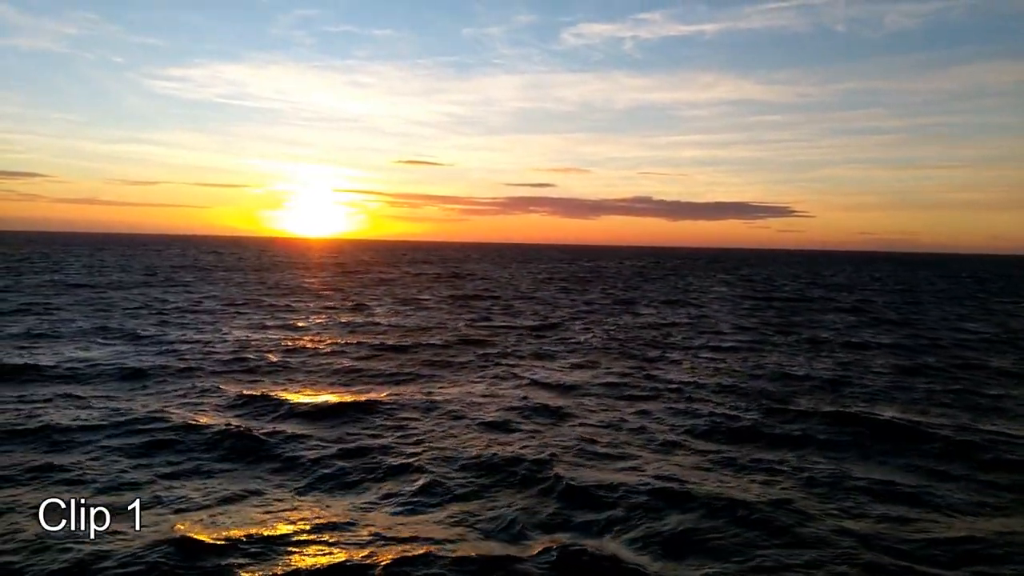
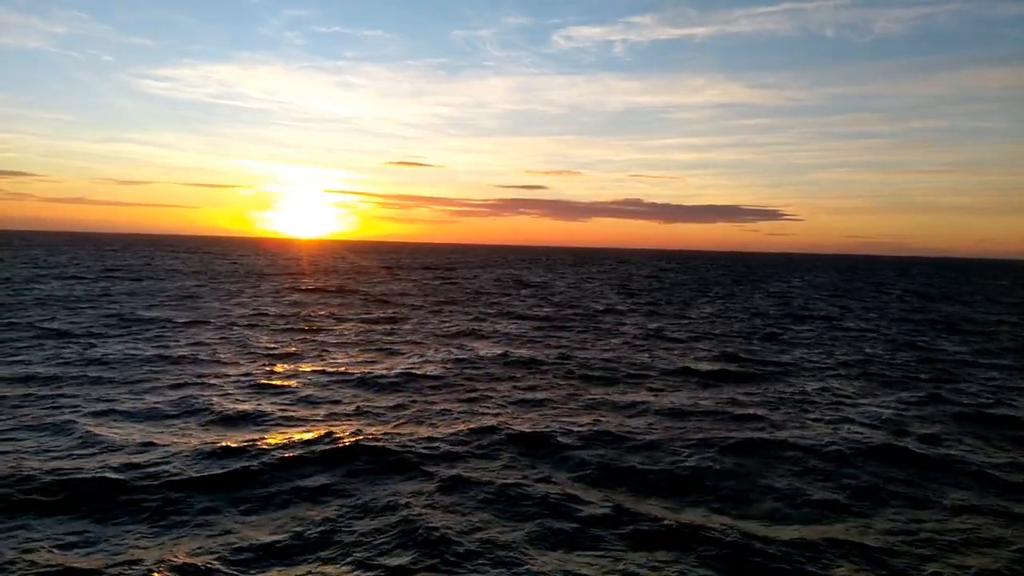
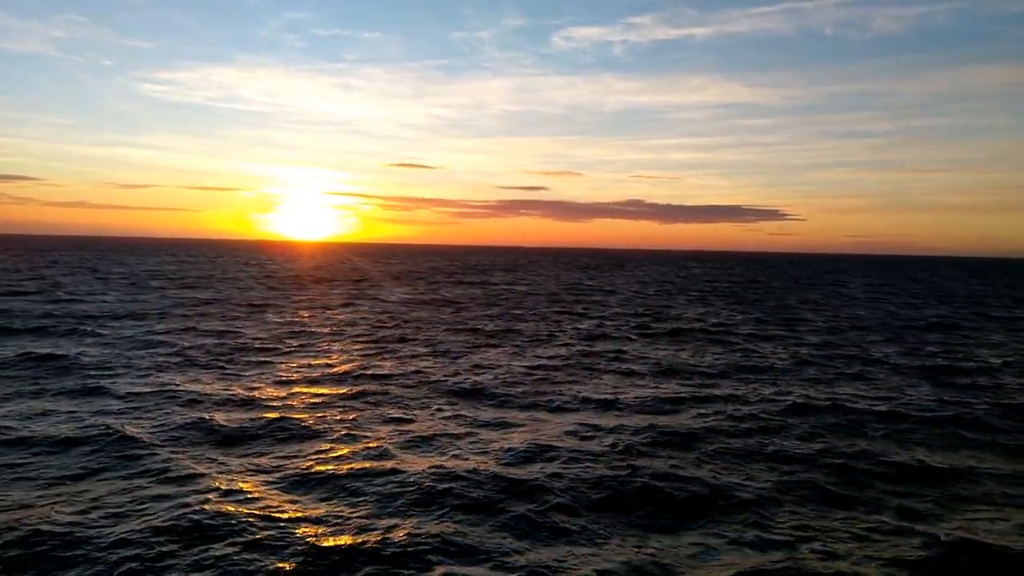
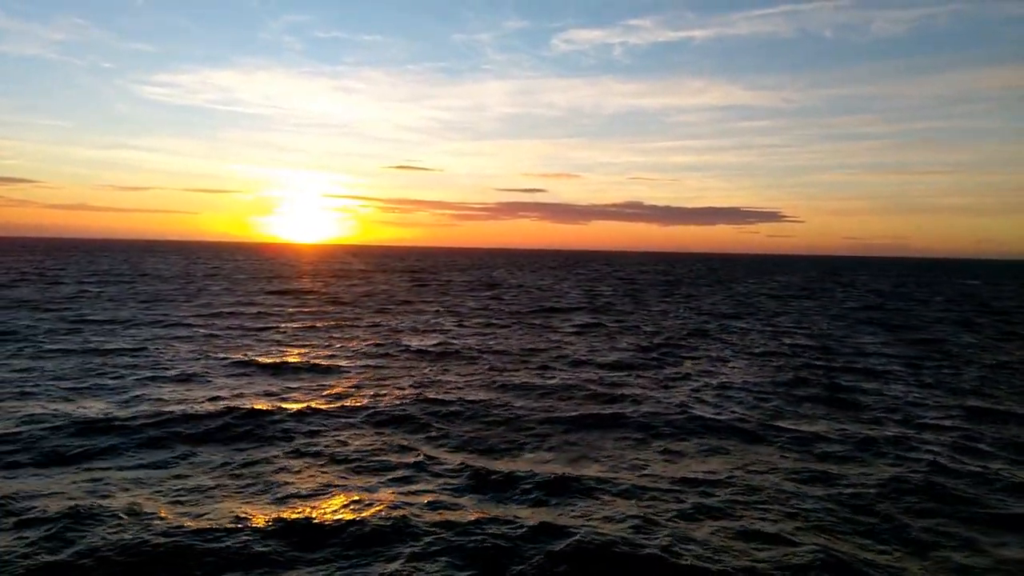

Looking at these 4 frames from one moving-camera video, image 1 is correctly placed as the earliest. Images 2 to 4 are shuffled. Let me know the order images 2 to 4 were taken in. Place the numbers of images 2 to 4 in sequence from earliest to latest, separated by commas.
4, 2, 3
